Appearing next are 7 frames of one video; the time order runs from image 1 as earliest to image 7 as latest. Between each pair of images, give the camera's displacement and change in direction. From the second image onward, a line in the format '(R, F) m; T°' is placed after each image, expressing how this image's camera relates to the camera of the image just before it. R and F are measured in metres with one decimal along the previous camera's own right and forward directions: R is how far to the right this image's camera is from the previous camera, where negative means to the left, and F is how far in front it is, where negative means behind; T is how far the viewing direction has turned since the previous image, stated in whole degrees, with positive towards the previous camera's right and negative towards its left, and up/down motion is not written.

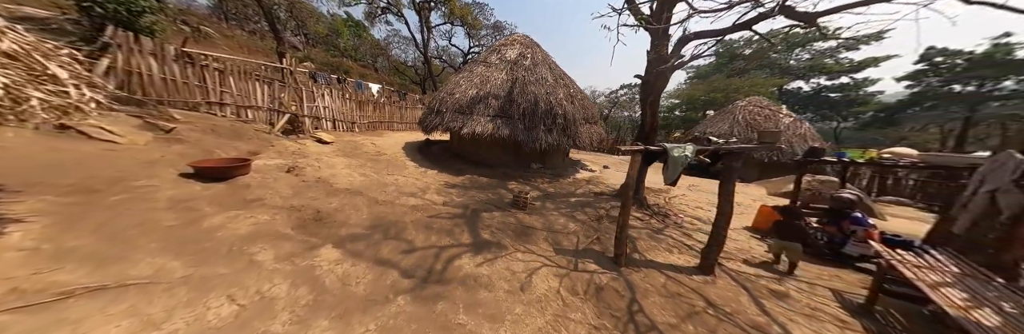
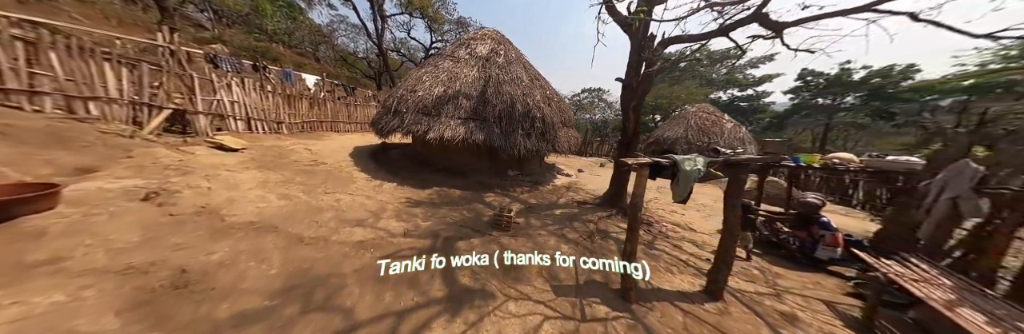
(-0.2, +0.7) m; +9°
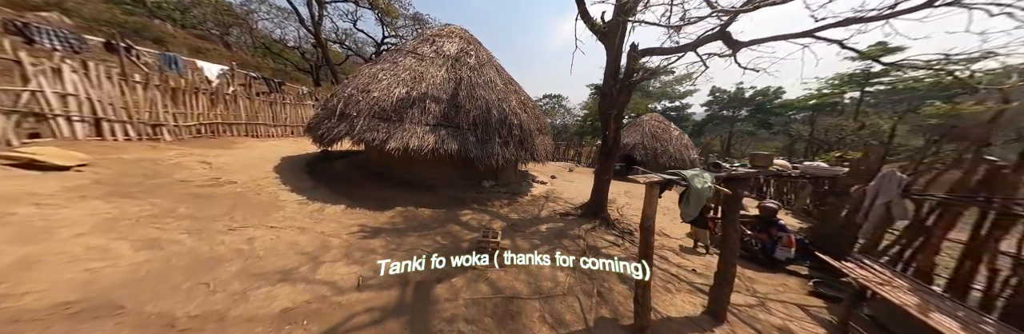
(-0.3, +0.6) m; +10°
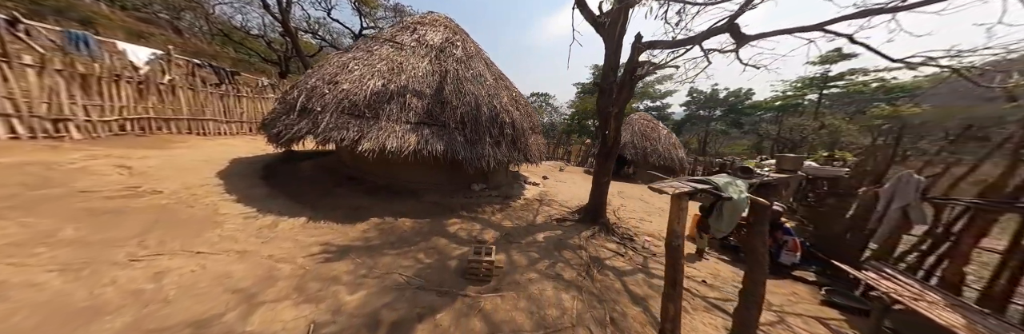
(-0.1, +0.5) m; +3°
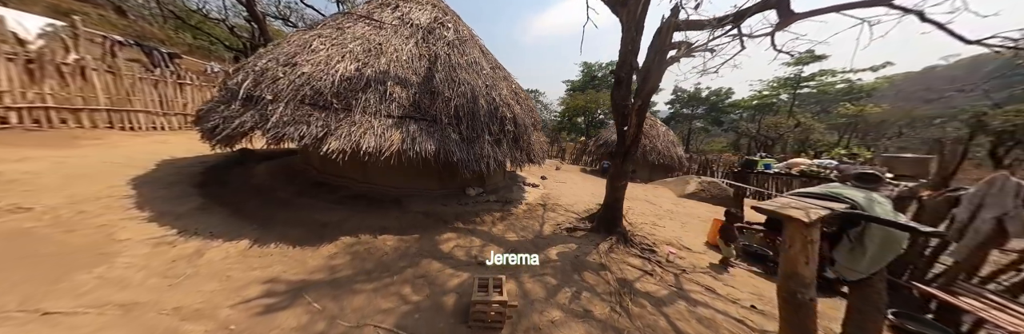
(-0.3, +0.7) m; +3°
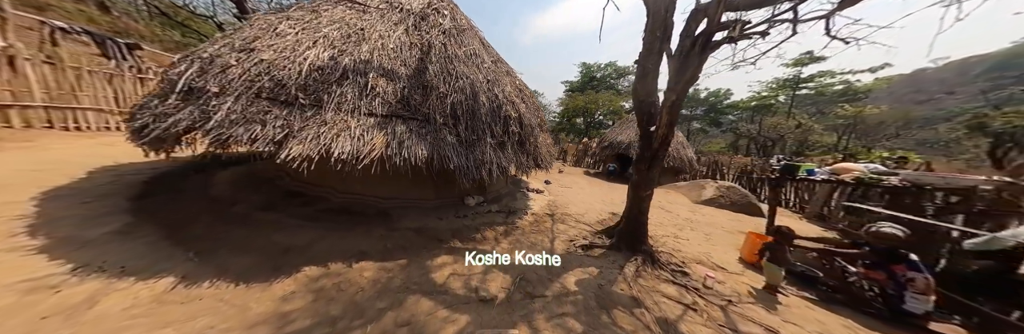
(-0.1, +0.6) m; 0°
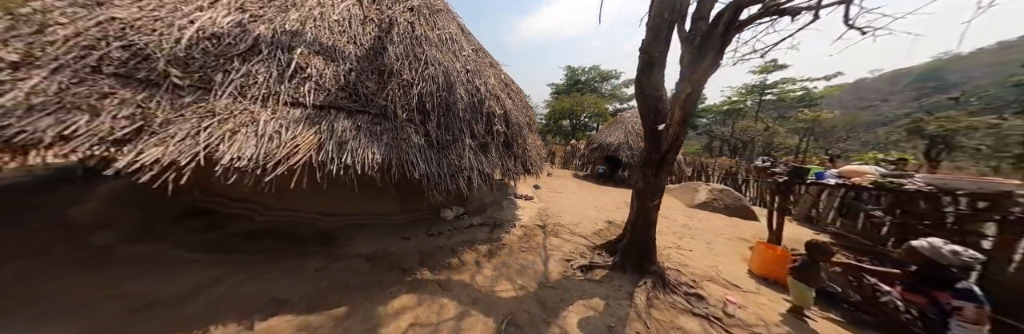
(0.0, +0.7) m; +3°
